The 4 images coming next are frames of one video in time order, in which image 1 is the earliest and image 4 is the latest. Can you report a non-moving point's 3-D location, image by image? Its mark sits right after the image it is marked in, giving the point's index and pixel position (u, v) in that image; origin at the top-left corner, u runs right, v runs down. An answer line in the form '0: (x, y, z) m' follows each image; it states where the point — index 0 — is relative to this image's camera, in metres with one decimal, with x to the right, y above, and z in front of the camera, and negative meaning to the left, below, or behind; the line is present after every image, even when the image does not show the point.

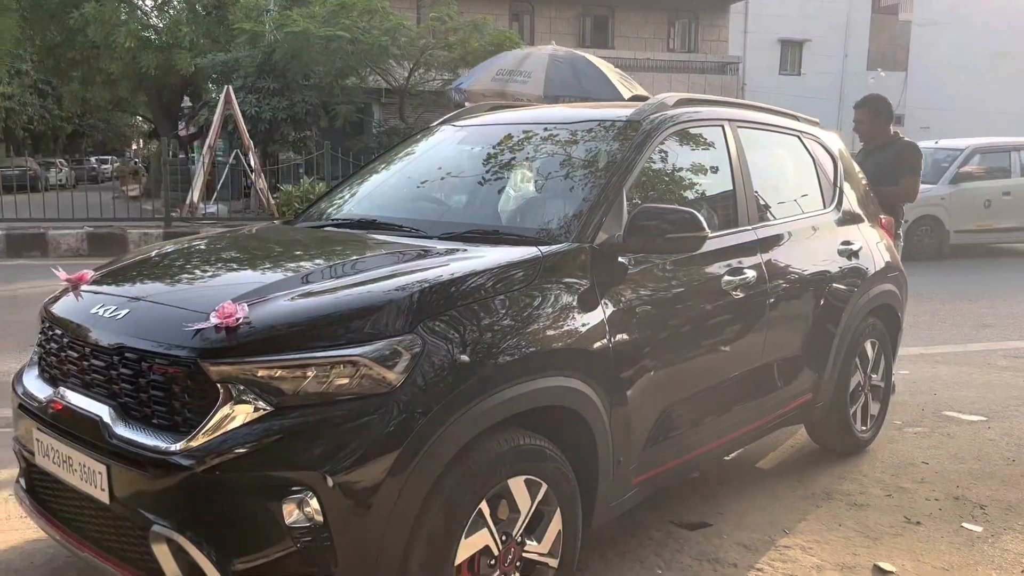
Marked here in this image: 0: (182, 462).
0: (-1.0, -0.5, +1.5) m
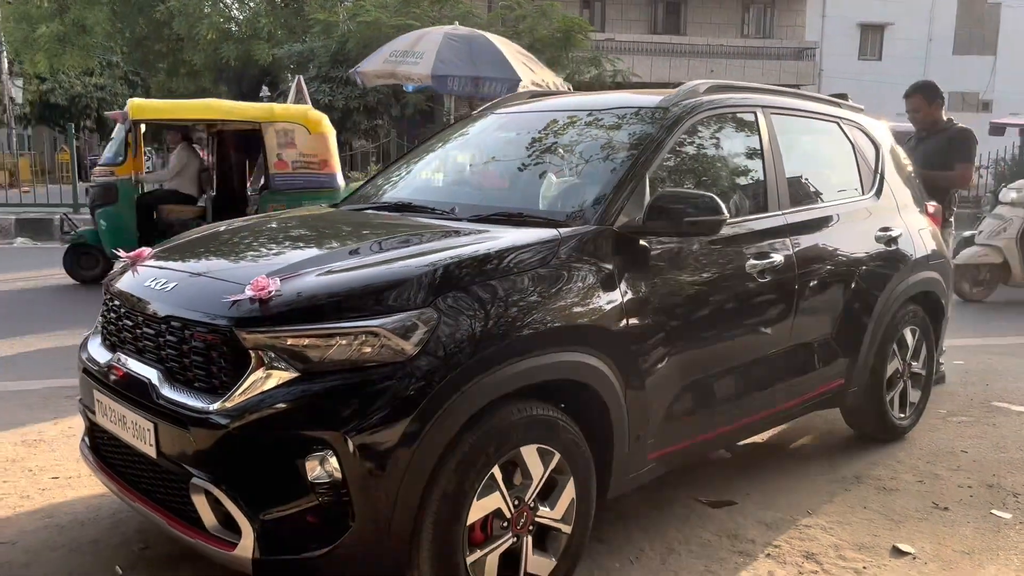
0: (-1.0, -0.5, +1.7) m
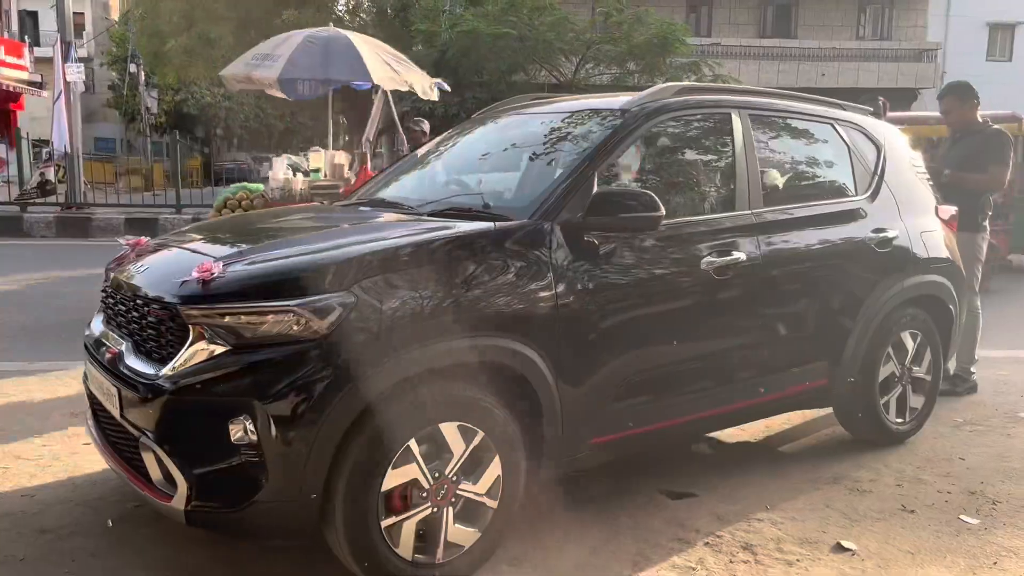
0: (-1.3, -0.4, +2.0) m
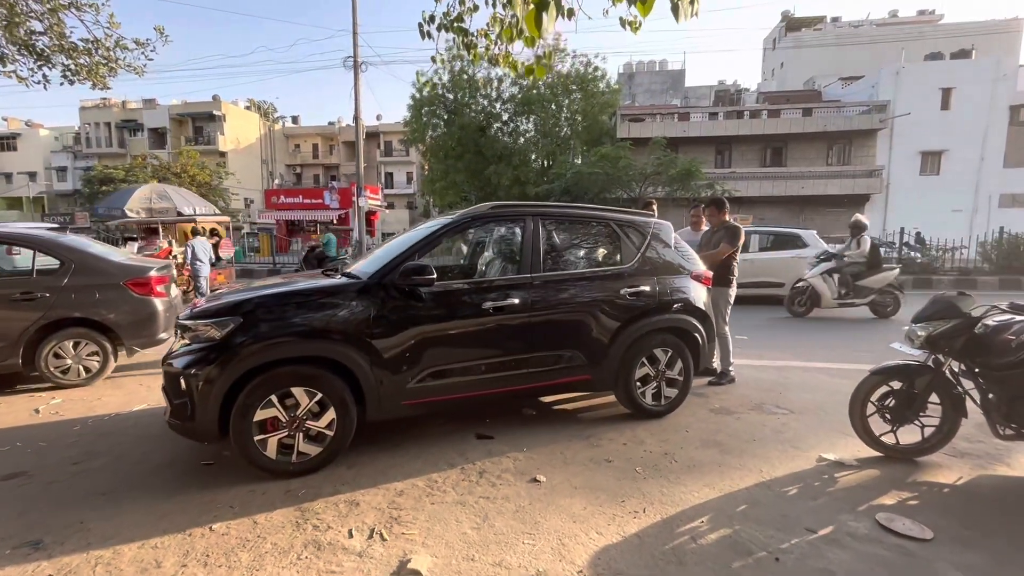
0: (-2.5, -0.5, +3.5) m
